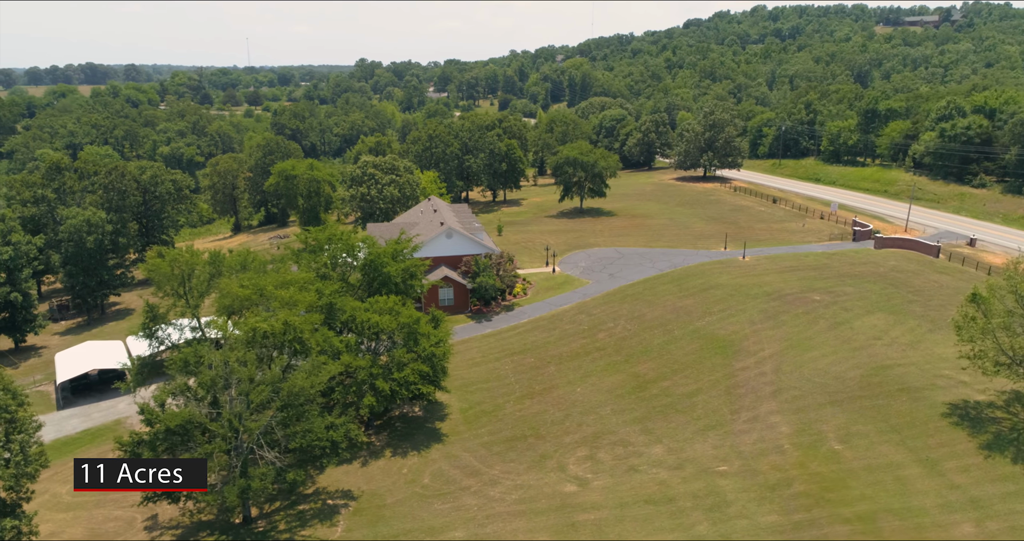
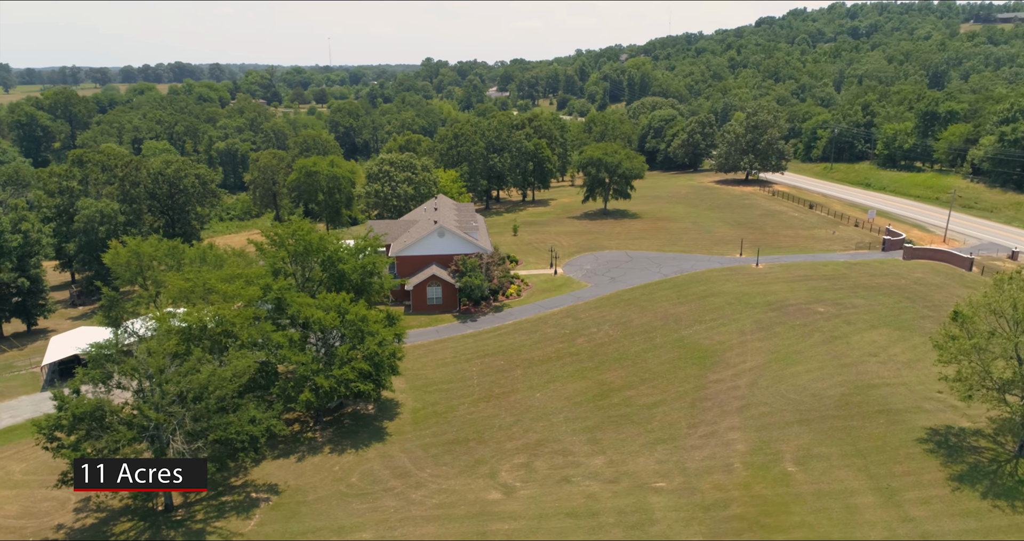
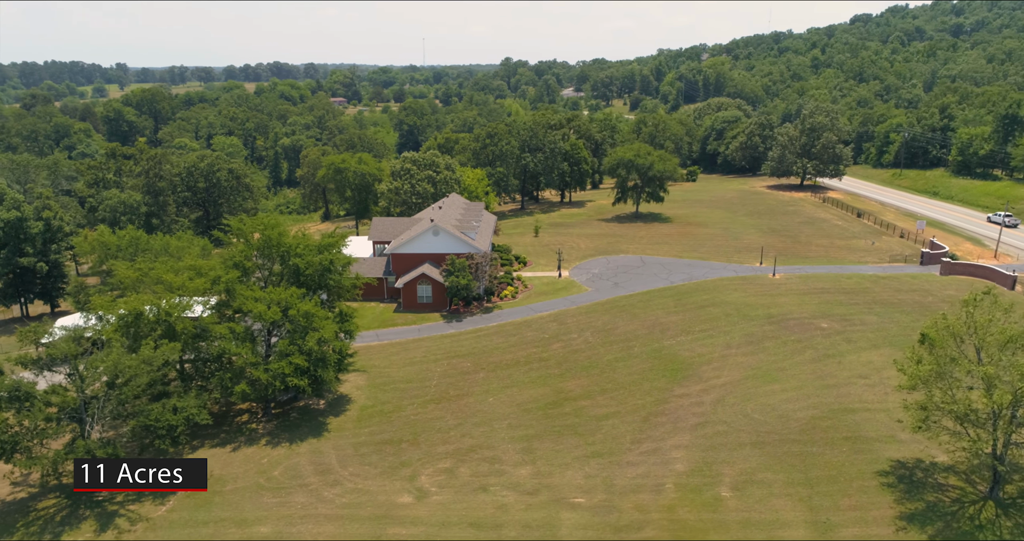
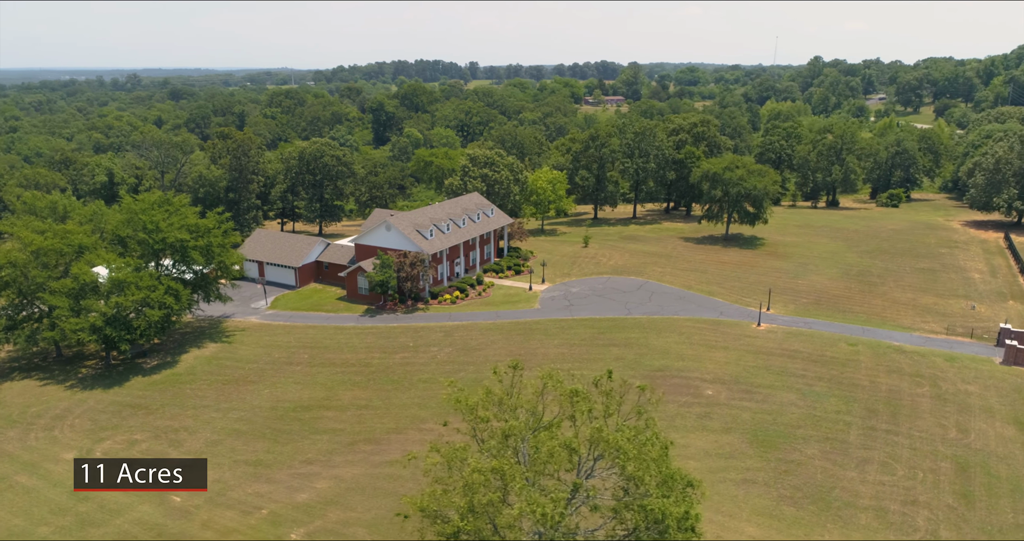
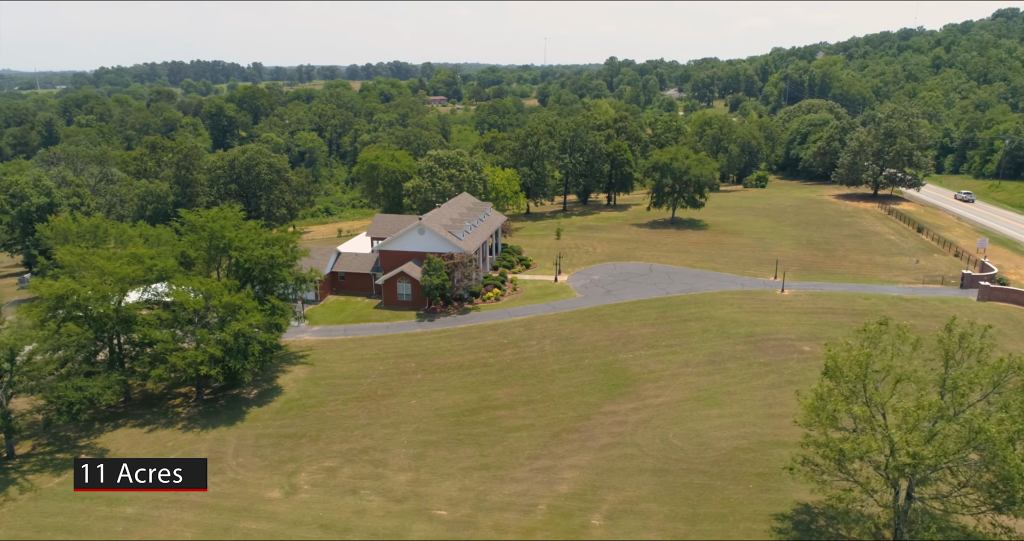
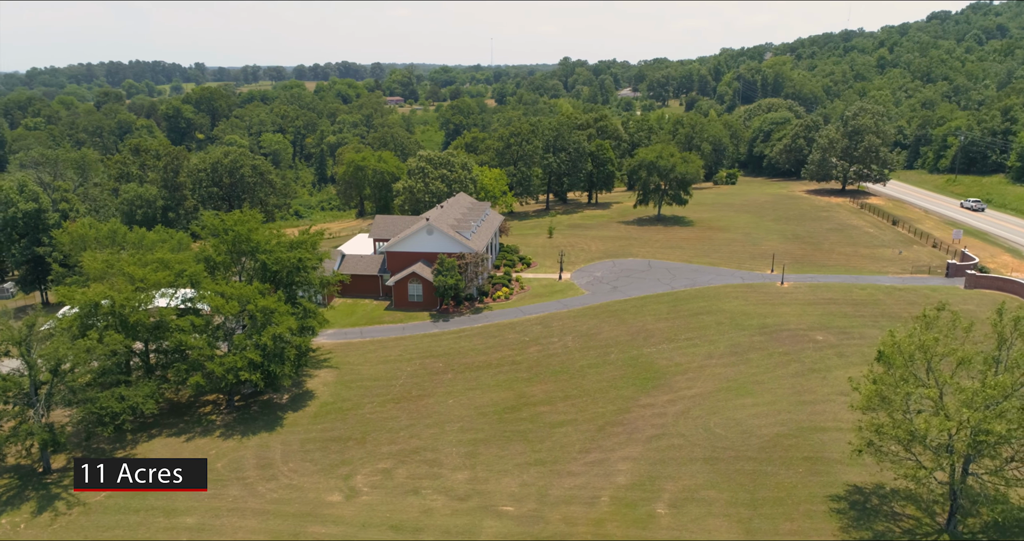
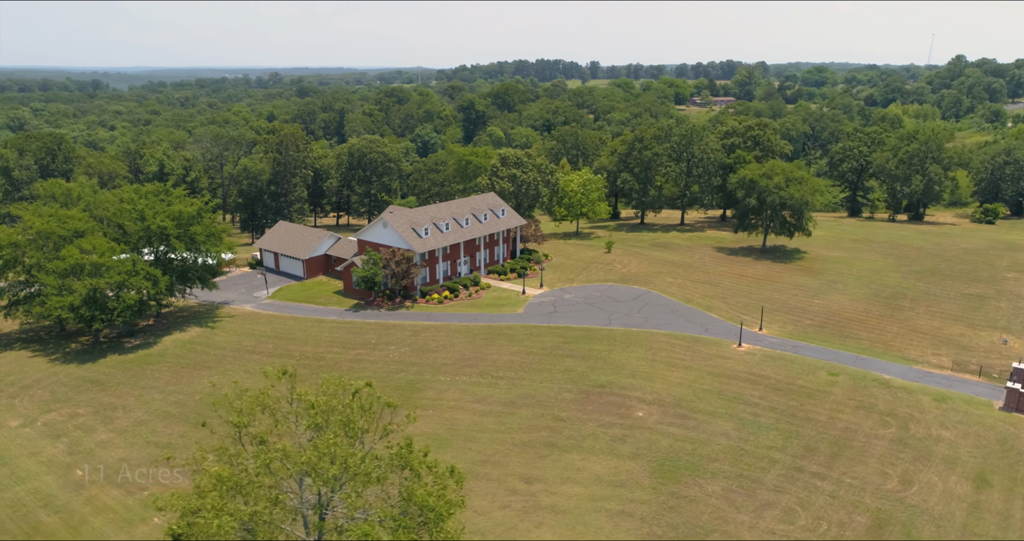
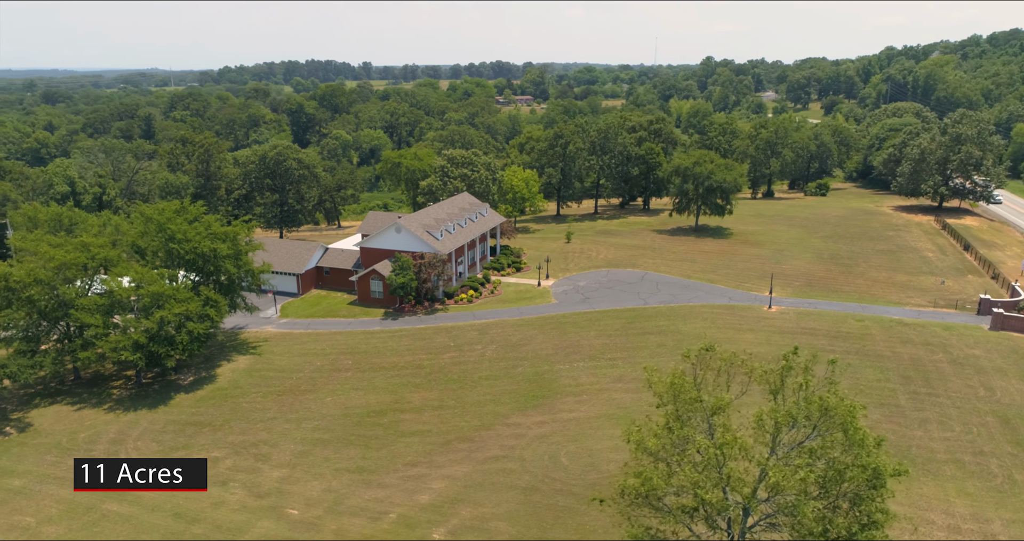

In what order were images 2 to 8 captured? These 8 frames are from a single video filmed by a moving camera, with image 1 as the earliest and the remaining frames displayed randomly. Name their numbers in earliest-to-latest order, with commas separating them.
2, 3, 6, 5, 8, 4, 7
